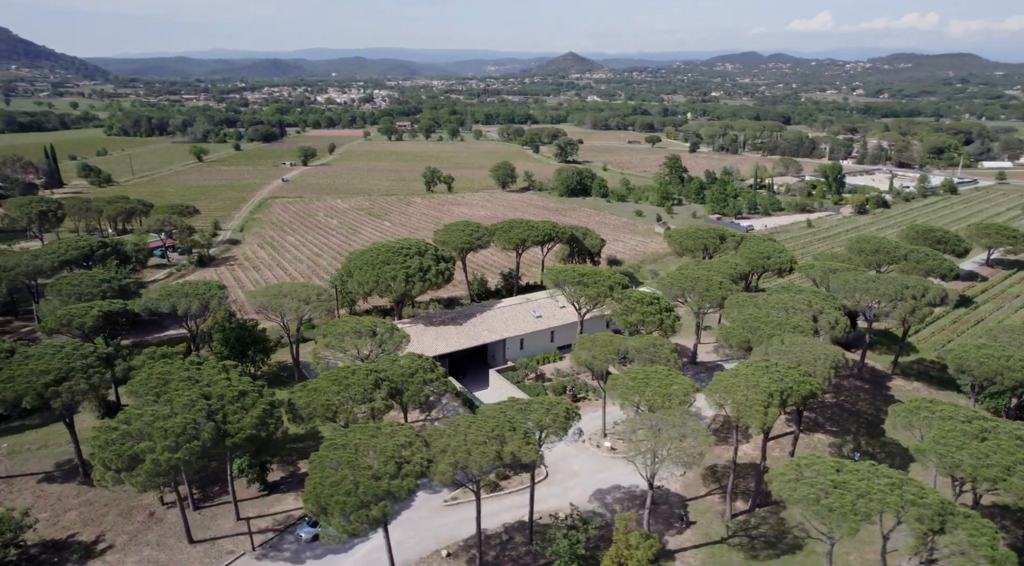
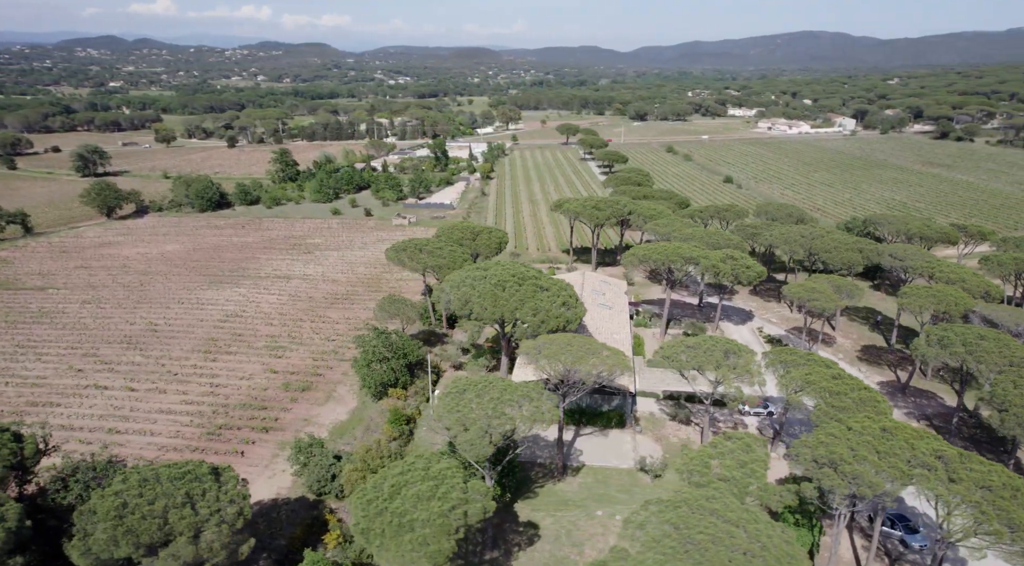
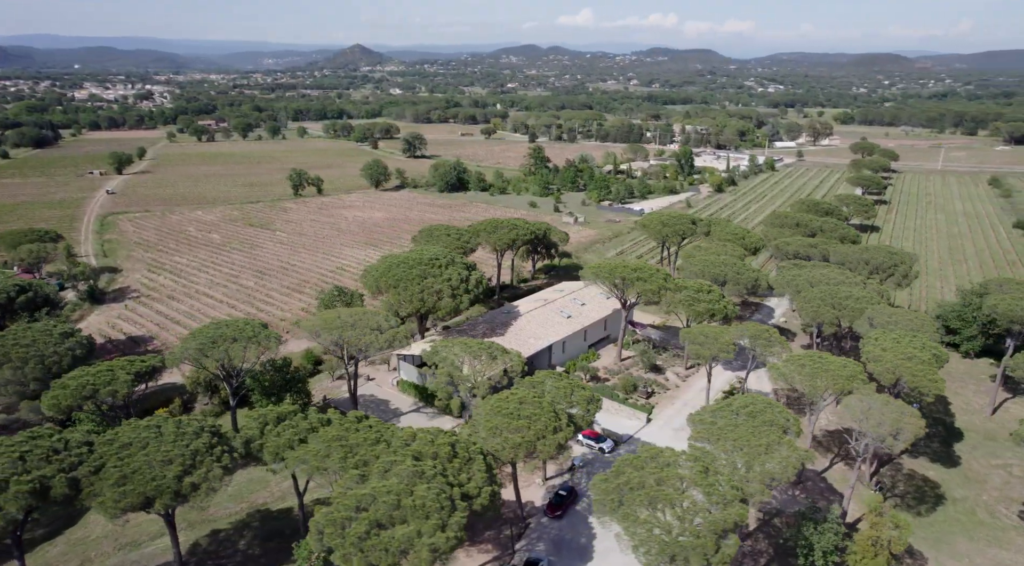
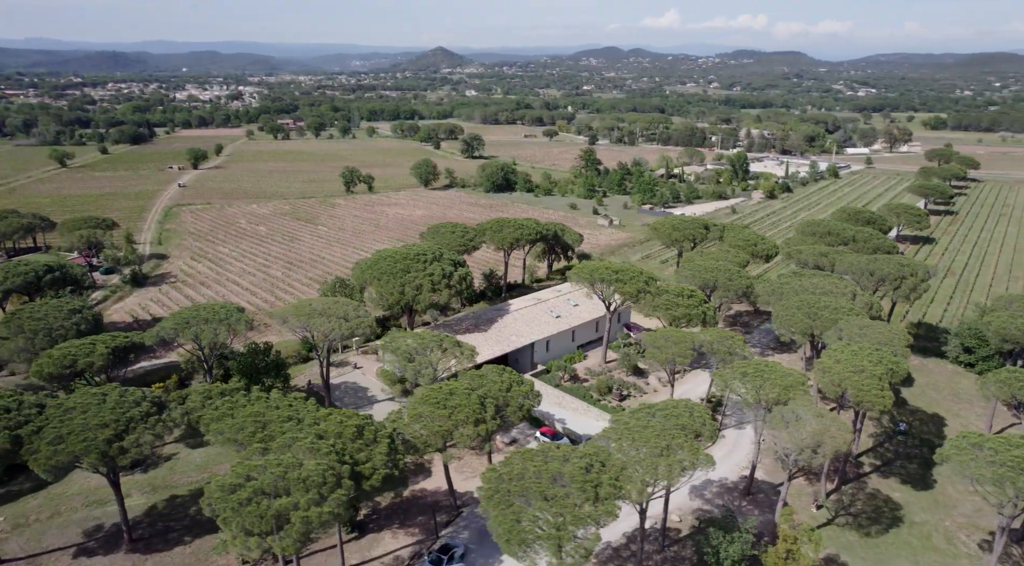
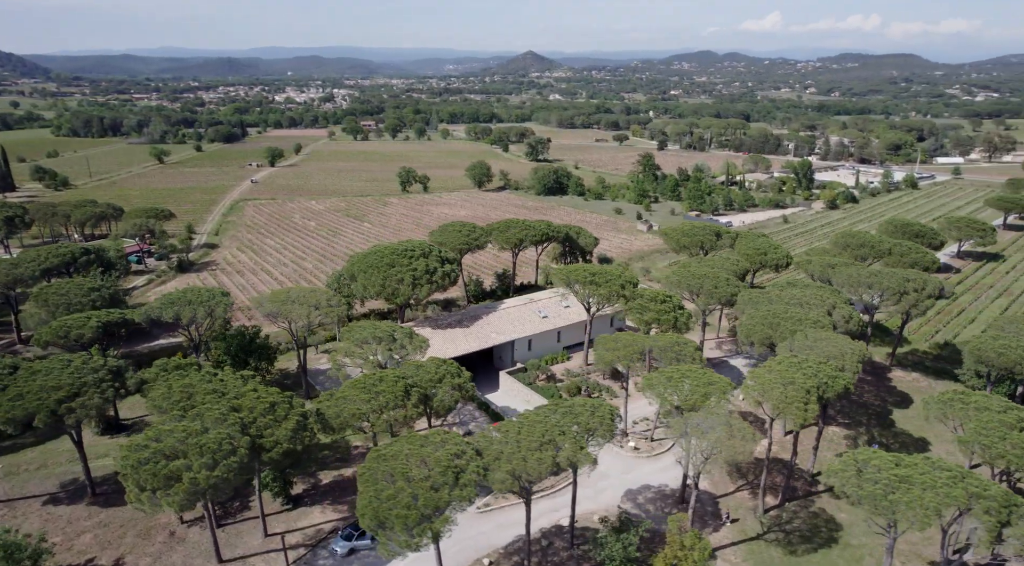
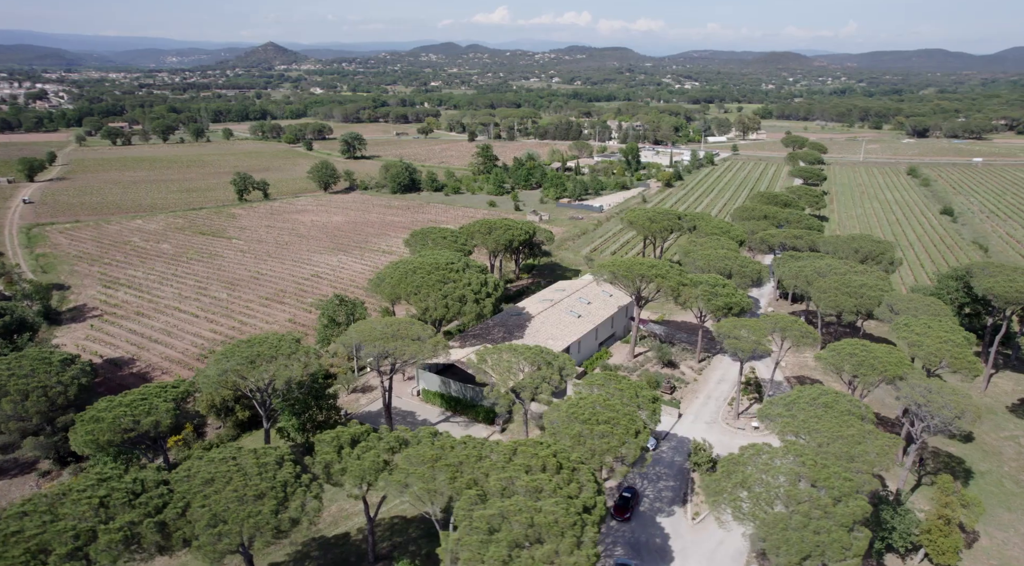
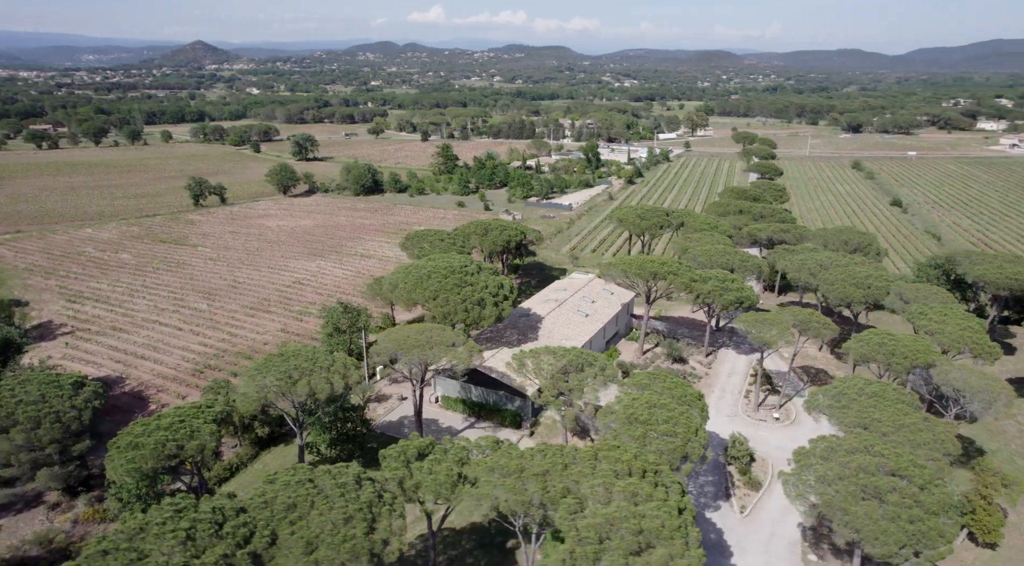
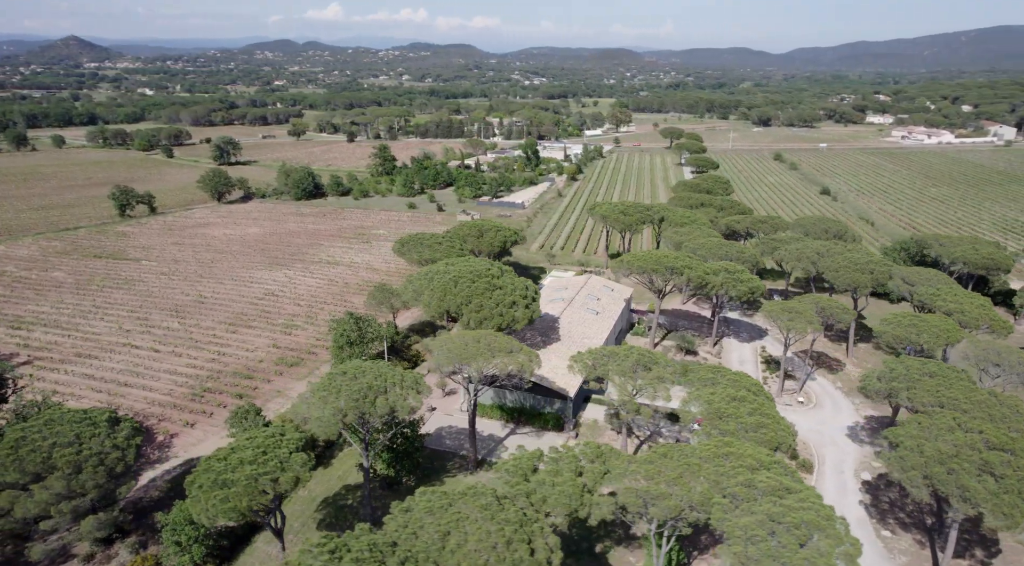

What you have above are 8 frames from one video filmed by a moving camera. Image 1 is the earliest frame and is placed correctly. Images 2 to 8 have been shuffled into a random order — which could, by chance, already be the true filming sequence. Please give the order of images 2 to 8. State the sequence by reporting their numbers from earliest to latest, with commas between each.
5, 4, 3, 6, 7, 8, 2
